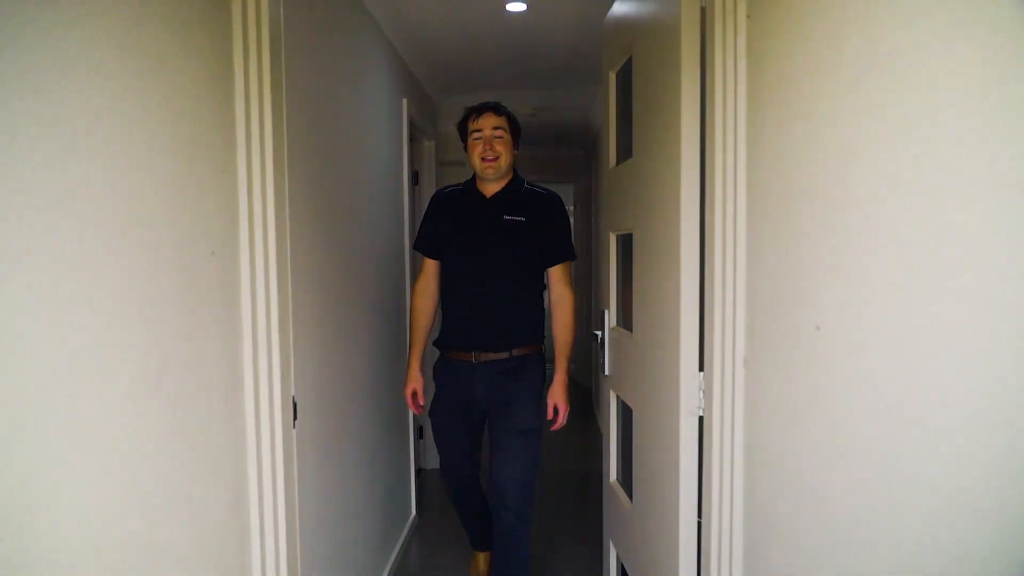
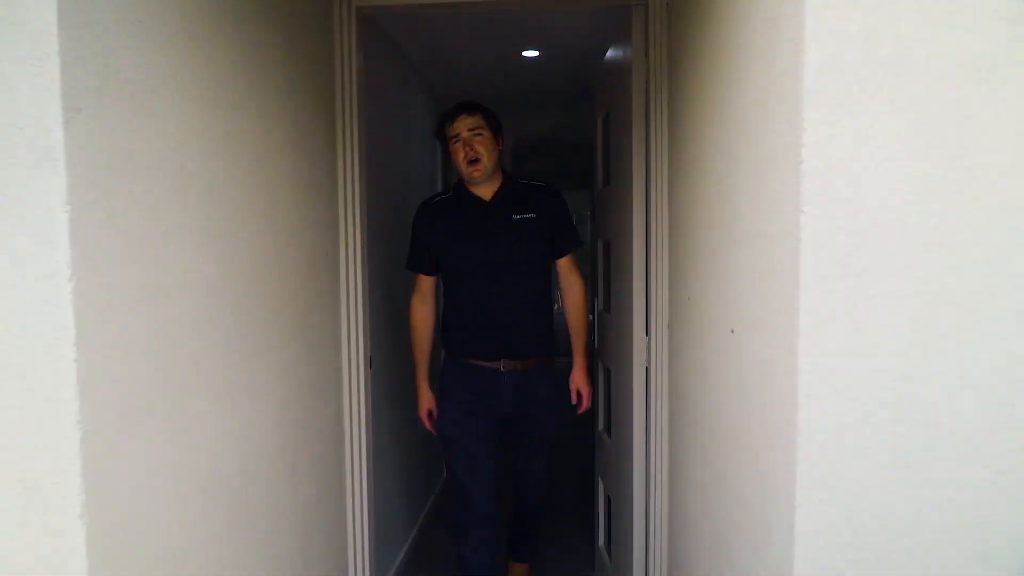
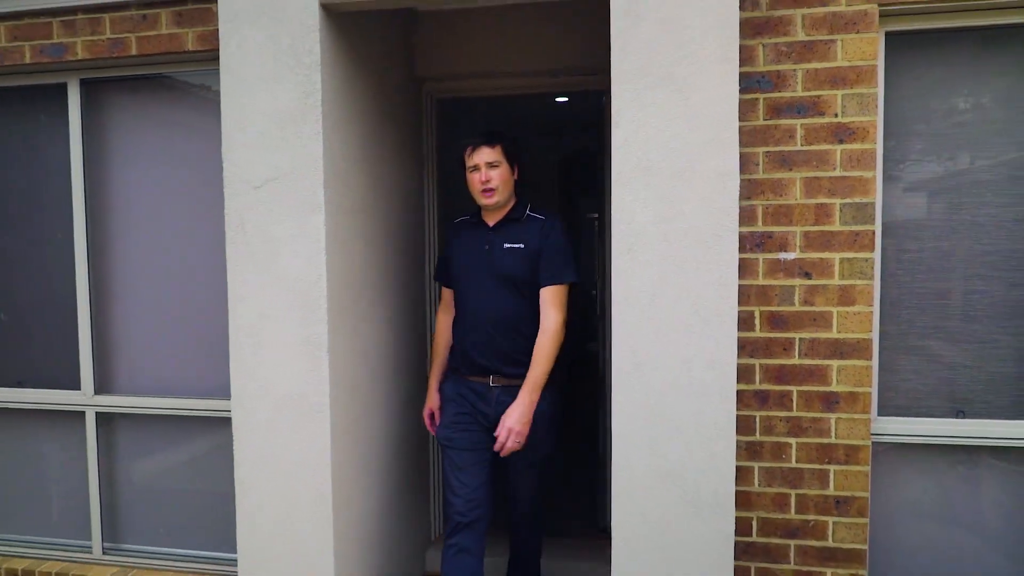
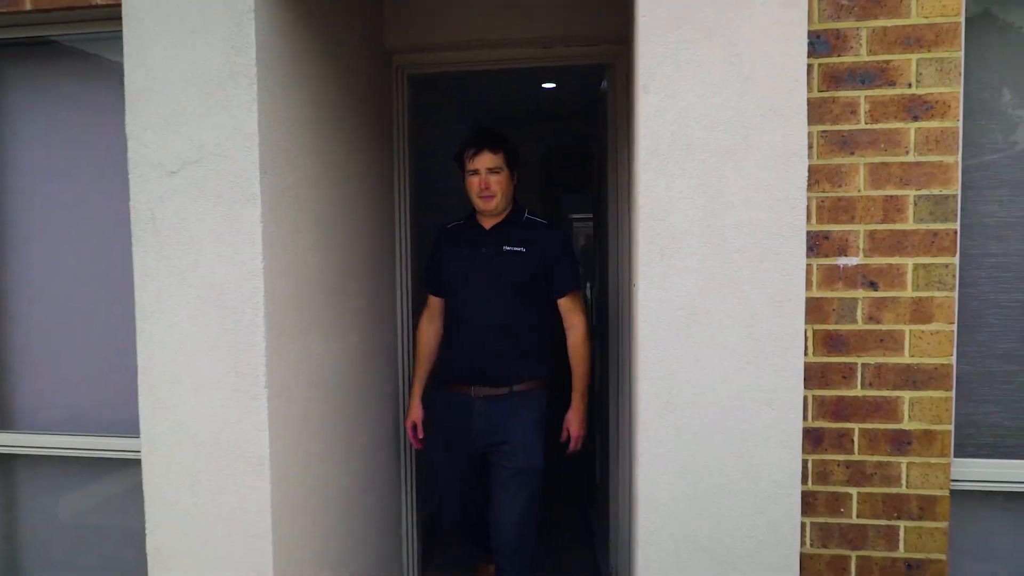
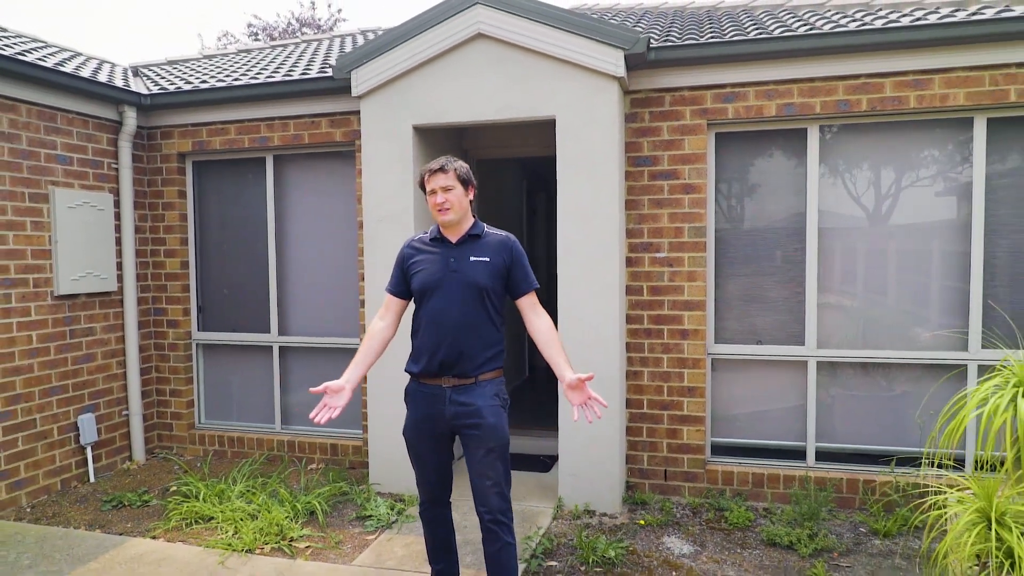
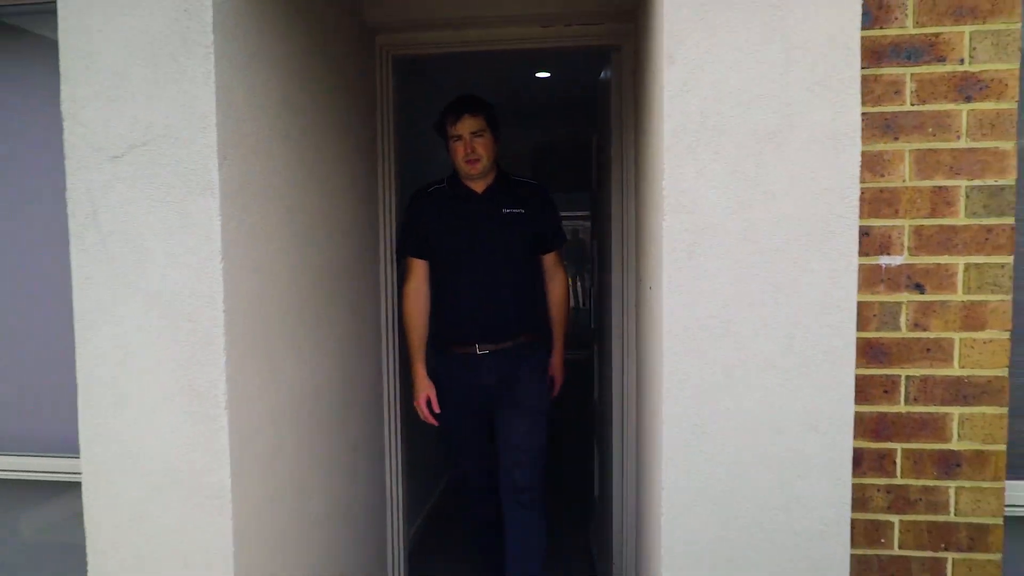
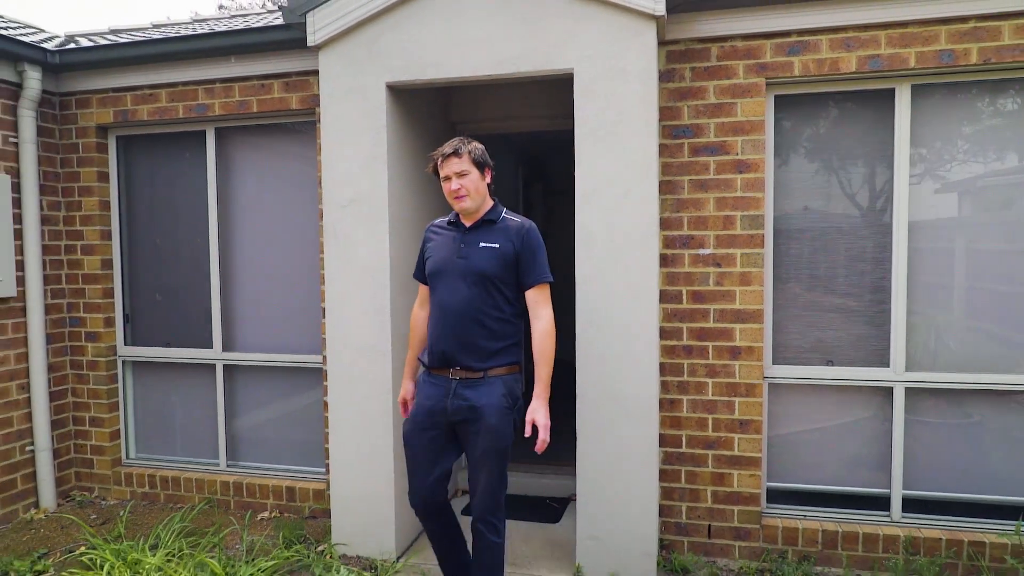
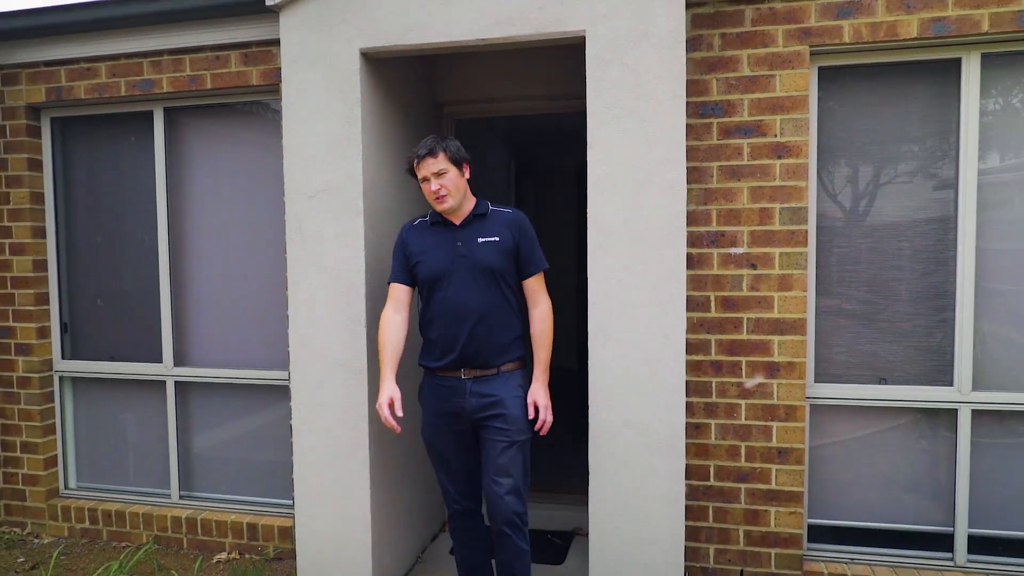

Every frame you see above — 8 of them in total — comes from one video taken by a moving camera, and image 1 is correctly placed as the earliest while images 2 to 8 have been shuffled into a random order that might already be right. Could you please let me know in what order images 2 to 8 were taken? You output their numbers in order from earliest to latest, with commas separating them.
2, 6, 4, 3, 8, 7, 5
